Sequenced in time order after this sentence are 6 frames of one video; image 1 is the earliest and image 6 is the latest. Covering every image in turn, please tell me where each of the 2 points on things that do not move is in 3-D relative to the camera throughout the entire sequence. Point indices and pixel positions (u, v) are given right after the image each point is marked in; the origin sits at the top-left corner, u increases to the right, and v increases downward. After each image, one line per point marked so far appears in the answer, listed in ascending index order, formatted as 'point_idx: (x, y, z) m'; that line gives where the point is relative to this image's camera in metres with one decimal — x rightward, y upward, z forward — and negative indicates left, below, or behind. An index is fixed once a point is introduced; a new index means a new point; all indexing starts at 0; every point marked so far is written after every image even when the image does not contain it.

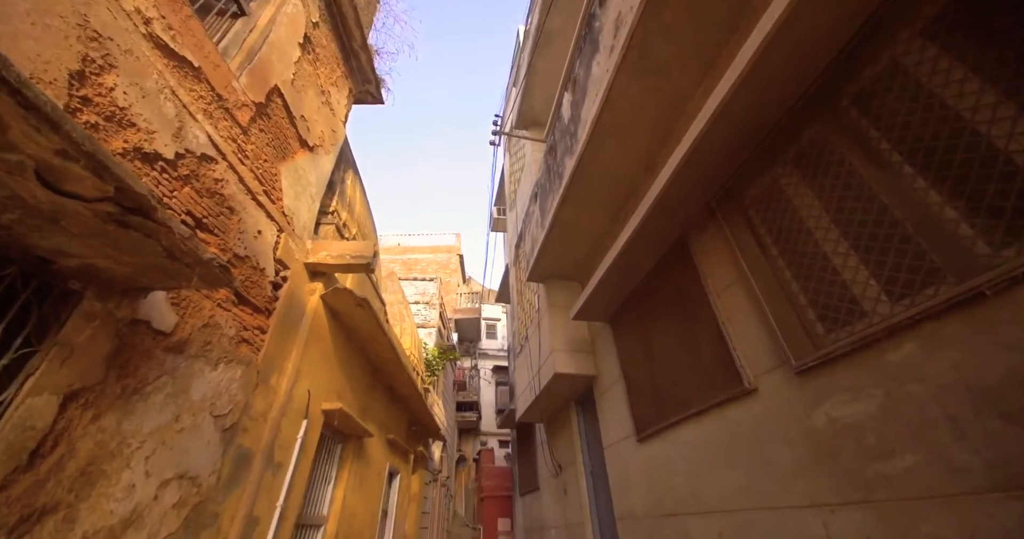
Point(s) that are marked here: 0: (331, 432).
0: (-1.8, -1.7, +3.9) m
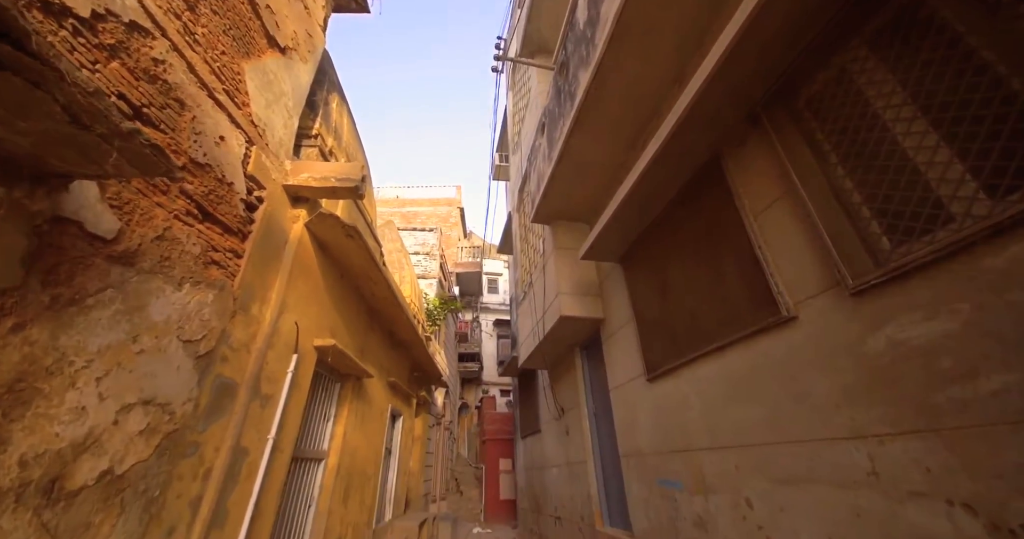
0: (-1.8, -1.0, +3.8) m
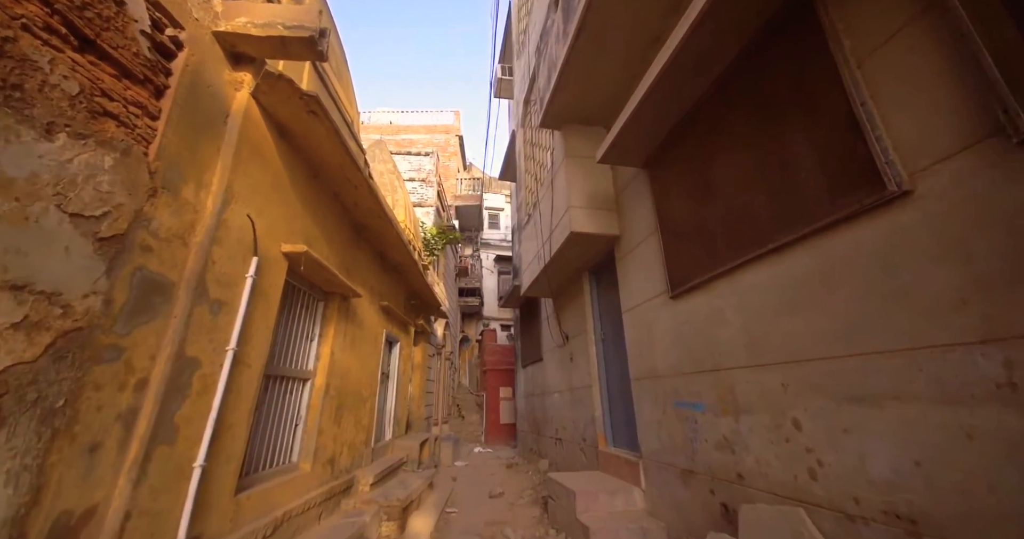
0: (-1.8, -0.1, +3.3) m
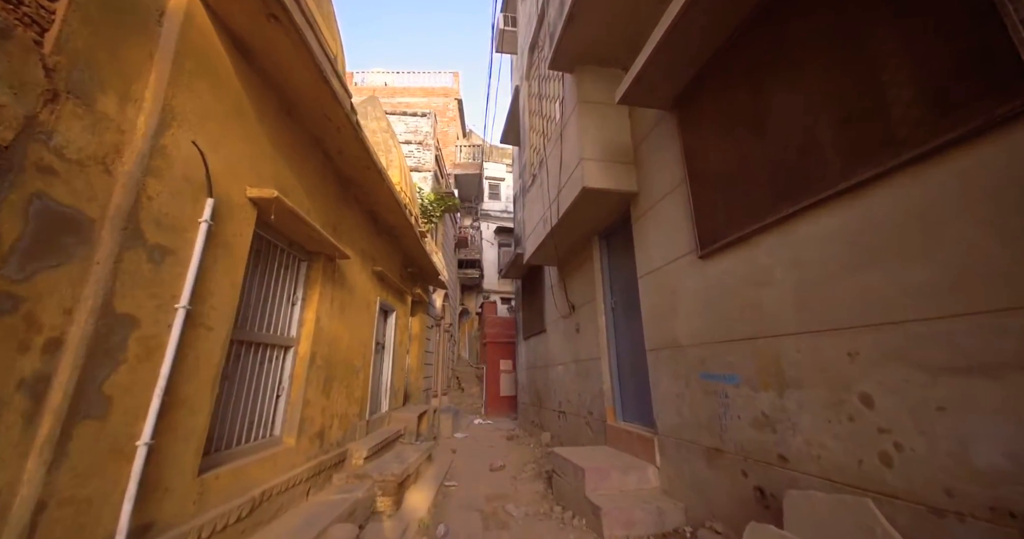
0: (-1.7, +0.2, +2.9) m
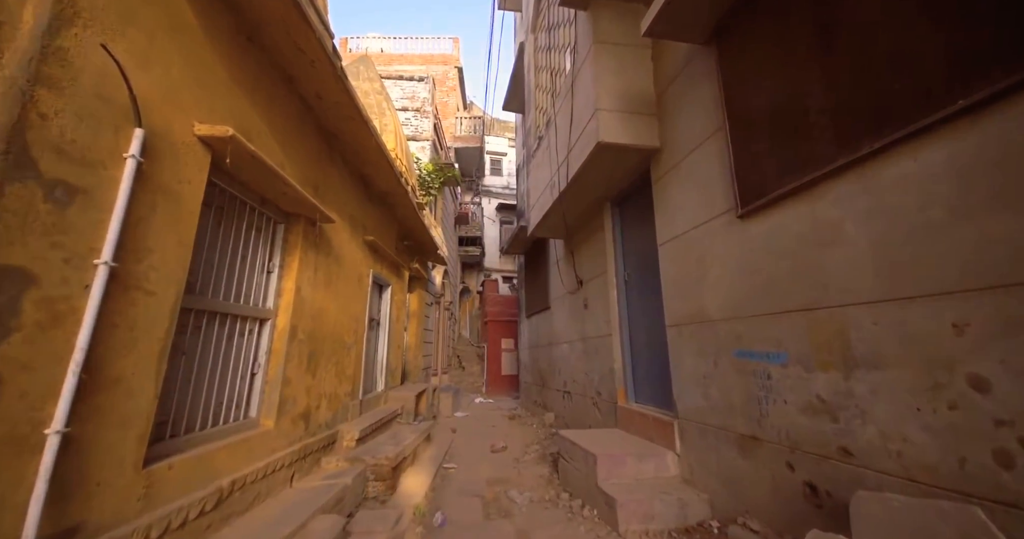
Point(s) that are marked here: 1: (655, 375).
0: (-1.7, +0.5, +2.5) m
1: (+1.3, -0.9, +3.4) m
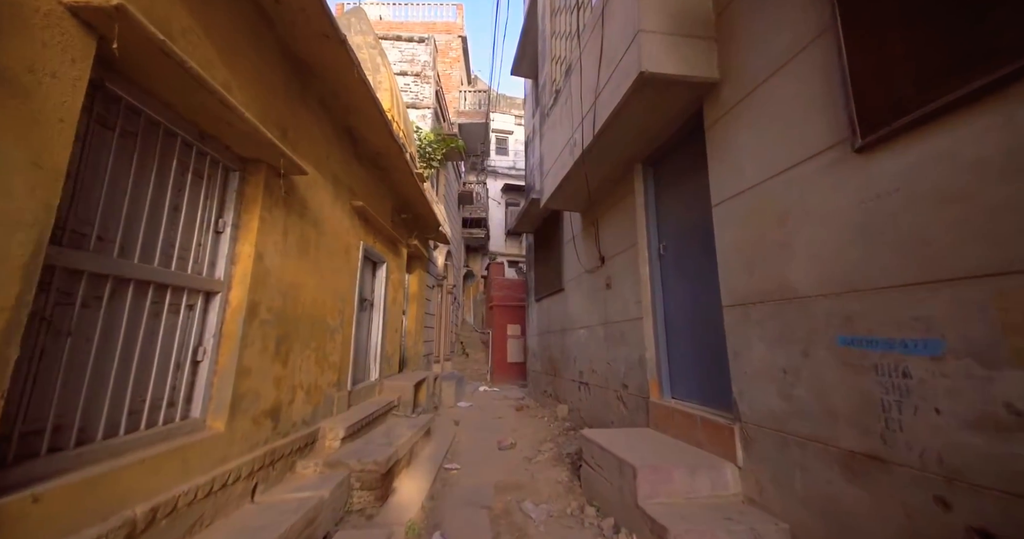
0: (-1.6, +0.7, +1.9) m
1: (+1.4, -0.7, +2.8) m
